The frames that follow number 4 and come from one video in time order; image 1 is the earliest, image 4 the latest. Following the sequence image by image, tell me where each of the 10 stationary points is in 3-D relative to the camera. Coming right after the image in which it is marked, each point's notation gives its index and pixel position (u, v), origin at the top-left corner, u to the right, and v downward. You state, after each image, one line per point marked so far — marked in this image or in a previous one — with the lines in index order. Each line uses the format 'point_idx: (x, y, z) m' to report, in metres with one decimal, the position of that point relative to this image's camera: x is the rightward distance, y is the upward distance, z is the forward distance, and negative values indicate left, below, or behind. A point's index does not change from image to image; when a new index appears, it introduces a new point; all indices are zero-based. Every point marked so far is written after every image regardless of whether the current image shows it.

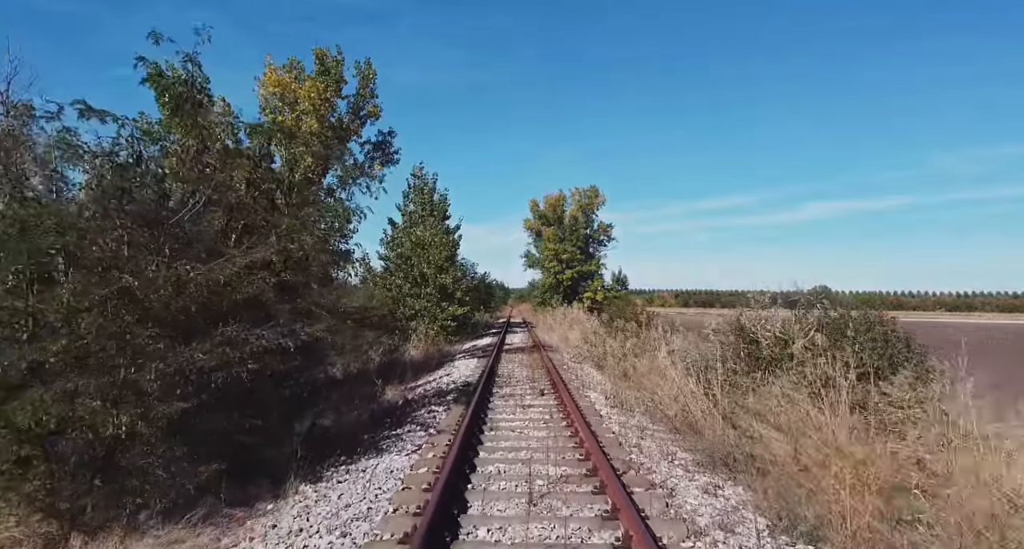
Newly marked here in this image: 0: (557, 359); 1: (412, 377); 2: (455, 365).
0: (+1.4, -2.4, +15.7) m
1: (-2.6, -2.5, +13.8) m
2: (-1.5, -2.4, +14.3) m
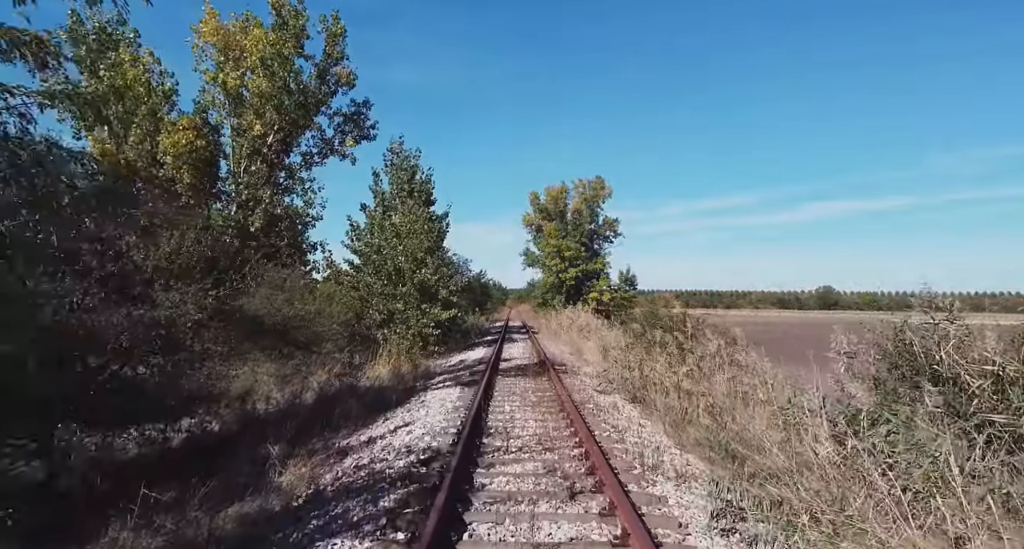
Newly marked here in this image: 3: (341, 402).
0: (+1.3, -2.2, +11.3) m
1: (-2.6, -2.3, +9.3) m
2: (-1.5, -2.2, +9.9) m
3: (-3.0, -2.3, +9.5) m
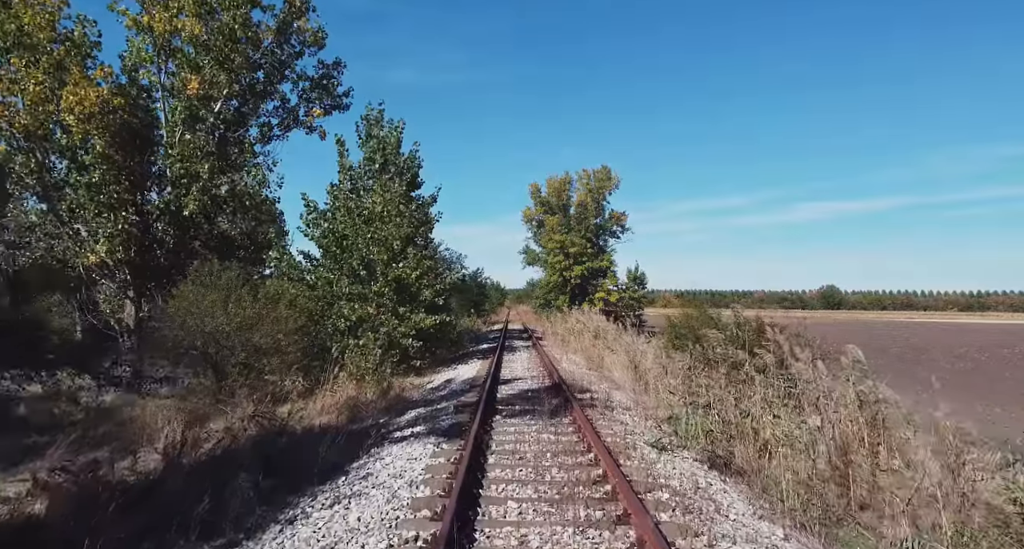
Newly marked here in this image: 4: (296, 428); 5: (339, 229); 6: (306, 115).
0: (+1.4, -2.1, +7.6) m
1: (-2.5, -2.1, +5.6) m
2: (-1.5, -2.0, +6.2) m
3: (-3.0, -2.1, +5.7) m
4: (-3.4, -2.4, +8.5) m
5: (-4.5, +1.2, +14.0) m
6: (-7.3, +5.6, +19.0) m
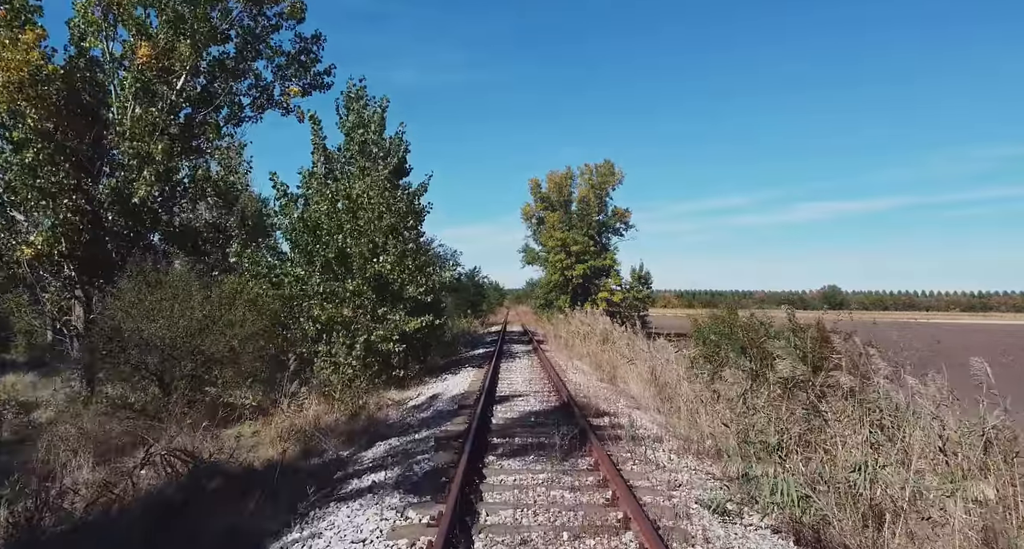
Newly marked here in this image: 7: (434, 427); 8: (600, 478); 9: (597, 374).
0: (+1.4, -2.0, +5.7) m
1: (-2.5, -2.0, +3.7) m
2: (-1.5, -1.9, +4.3) m
3: (-3.0, -2.0, +3.8) m
4: (-3.4, -2.3, +6.6) m
5: (-4.5, +1.3, +12.1) m
6: (-7.3, +5.7, +17.1) m
7: (-1.1, -2.1, +7.4) m
8: (+0.8, -1.9, +5.1) m
9: (+2.1, -2.5, +13.5) m
